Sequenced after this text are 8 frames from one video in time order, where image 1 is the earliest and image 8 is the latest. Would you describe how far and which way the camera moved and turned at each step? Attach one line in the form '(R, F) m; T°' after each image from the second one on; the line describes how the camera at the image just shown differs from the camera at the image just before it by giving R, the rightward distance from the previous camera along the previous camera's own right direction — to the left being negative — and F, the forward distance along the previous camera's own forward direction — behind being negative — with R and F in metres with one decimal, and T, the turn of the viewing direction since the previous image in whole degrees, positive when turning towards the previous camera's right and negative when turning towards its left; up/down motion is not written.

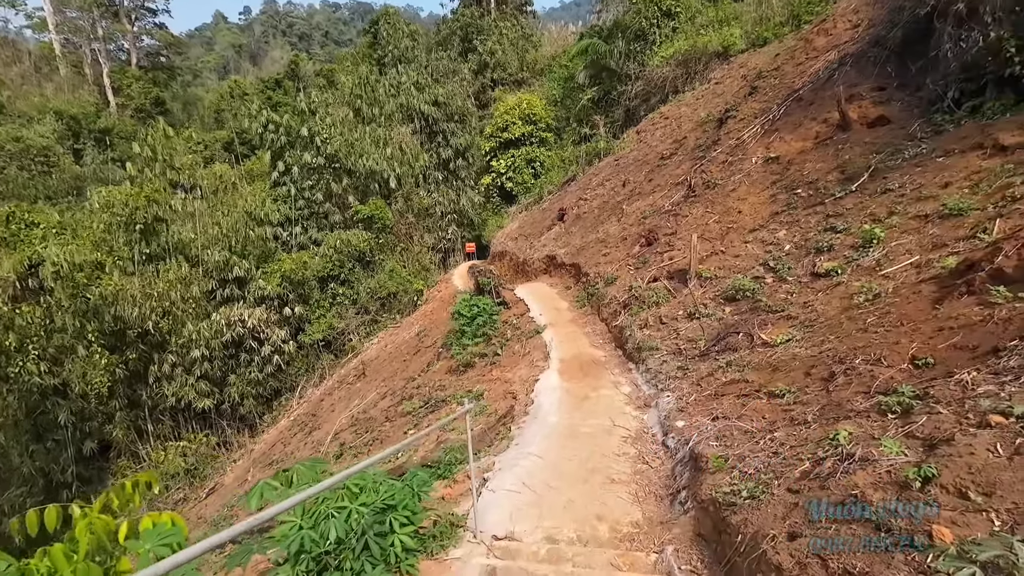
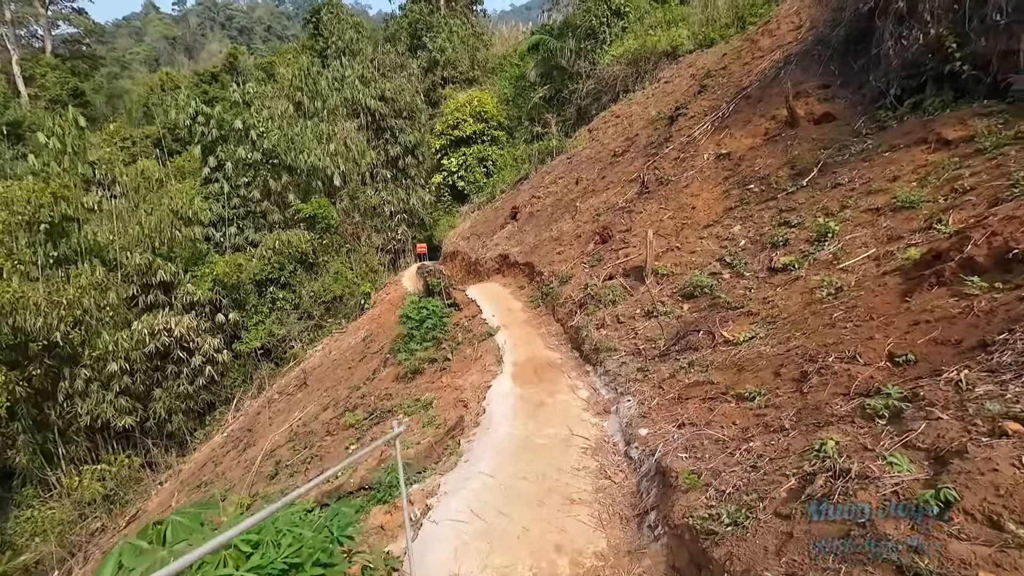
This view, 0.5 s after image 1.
(+0.1, +0.4) m; +5°
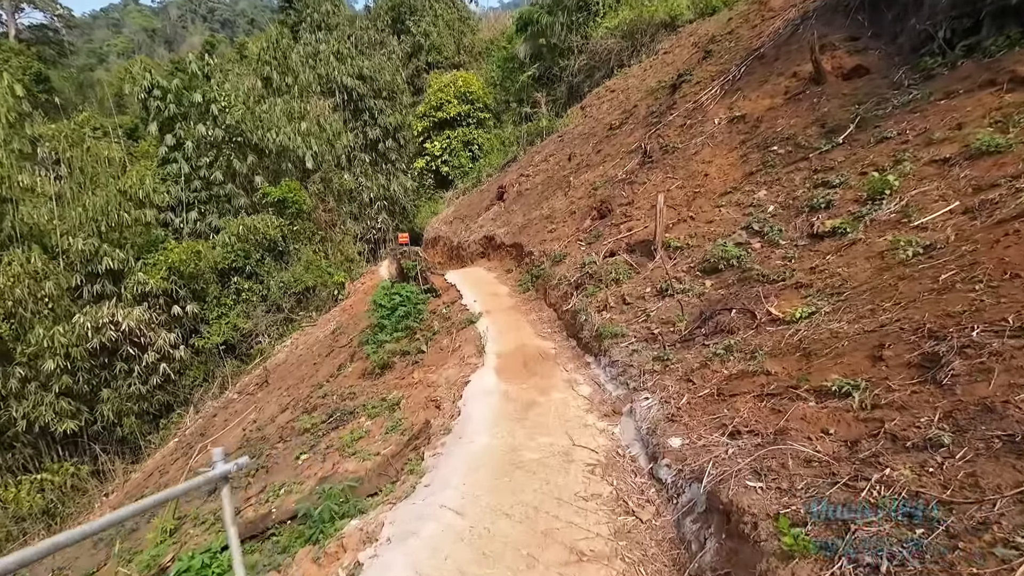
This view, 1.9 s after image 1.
(+0.1, +1.1) m; +1°
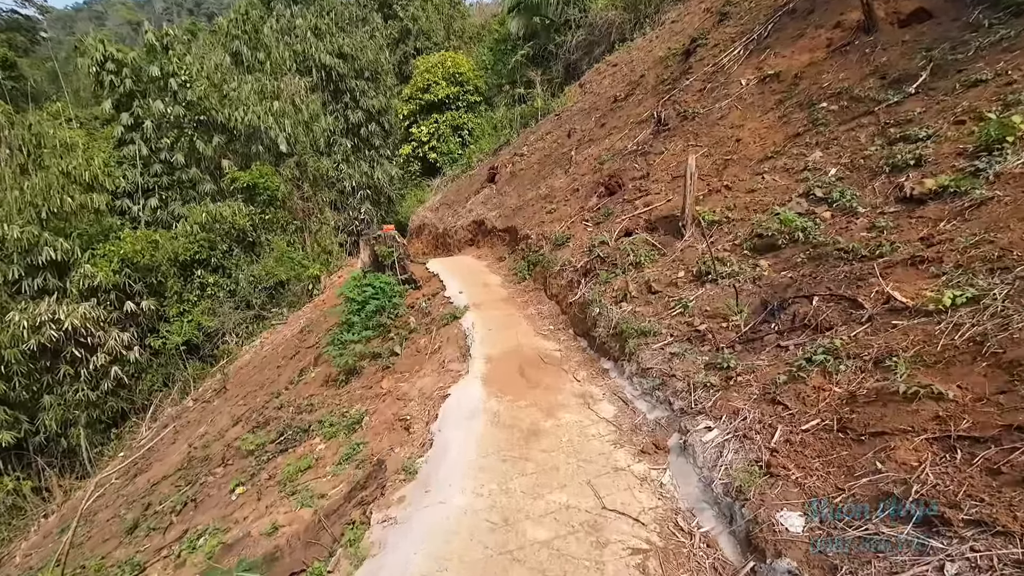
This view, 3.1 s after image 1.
(0.0, +1.1) m; +1°
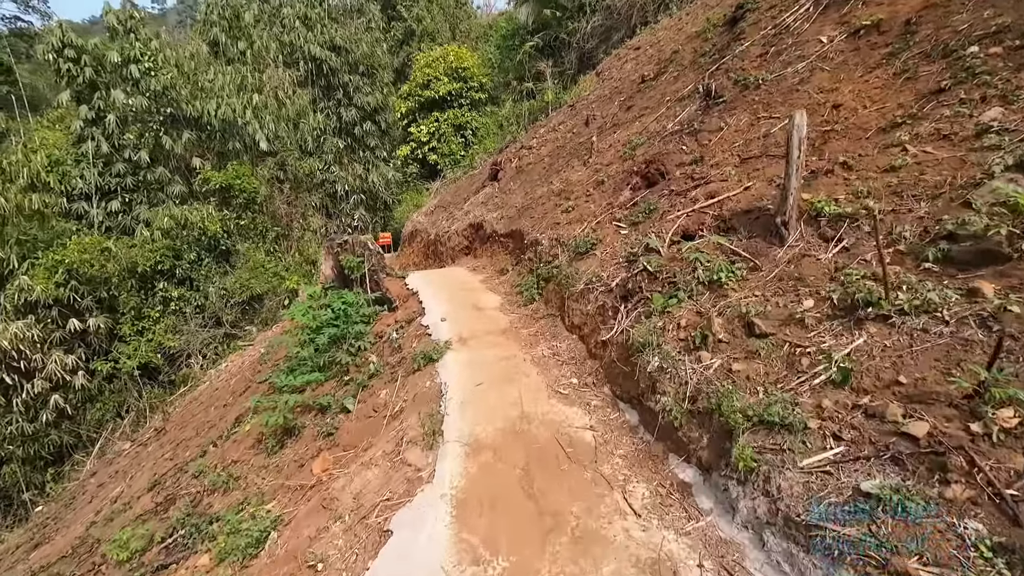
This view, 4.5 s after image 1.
(0.0, +1.6) m; -1°
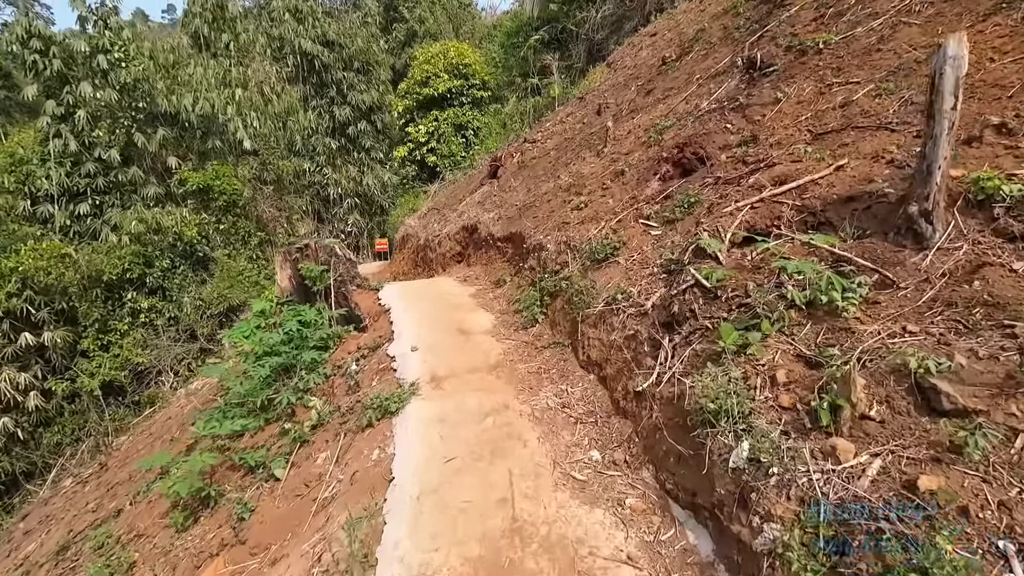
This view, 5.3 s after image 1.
(+0.1, +1.0) m; -1°
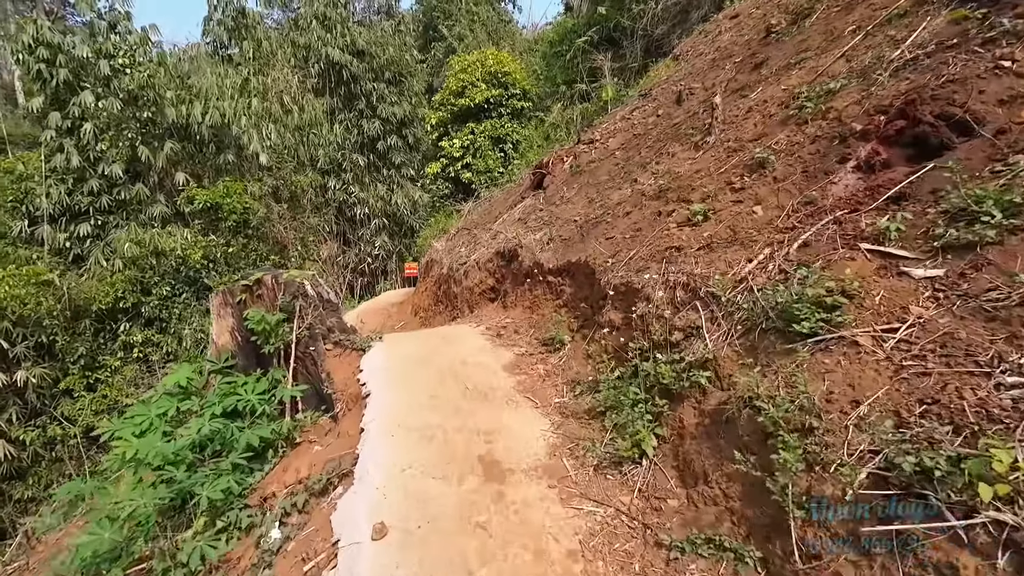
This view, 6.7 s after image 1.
(-0.1, +1.6) m; -4°
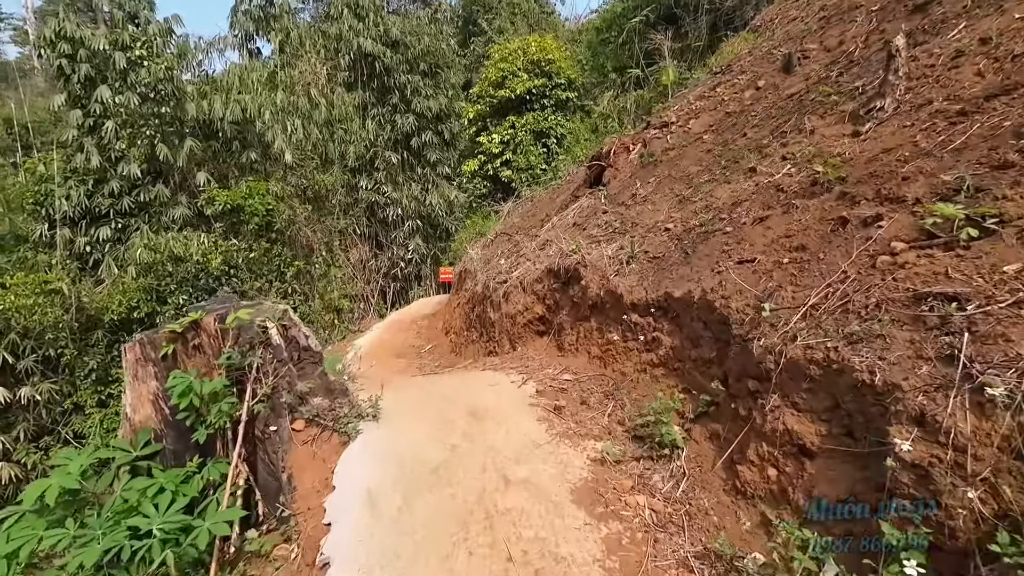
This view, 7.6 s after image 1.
(-0.1, +1.1) m; -4°
